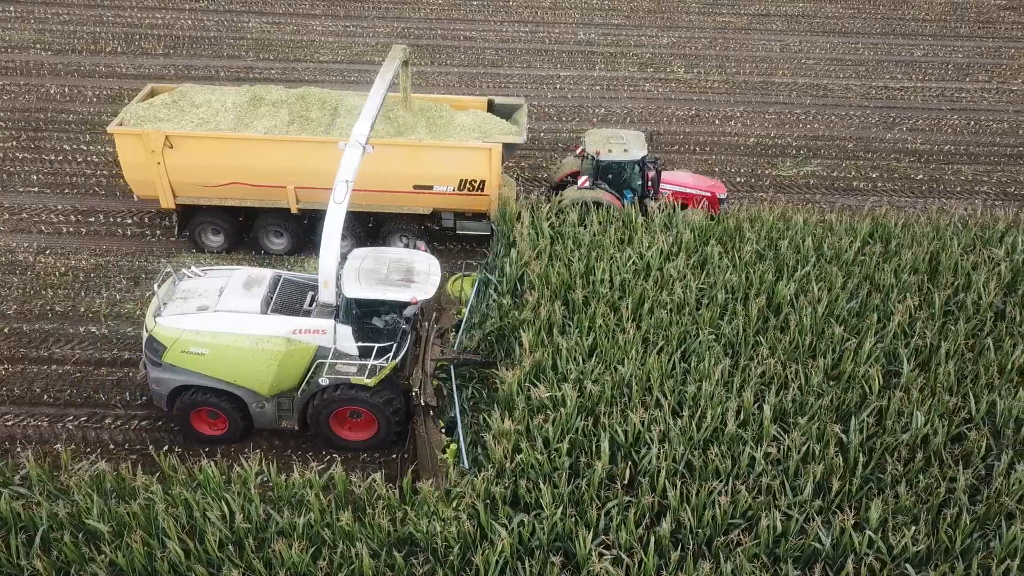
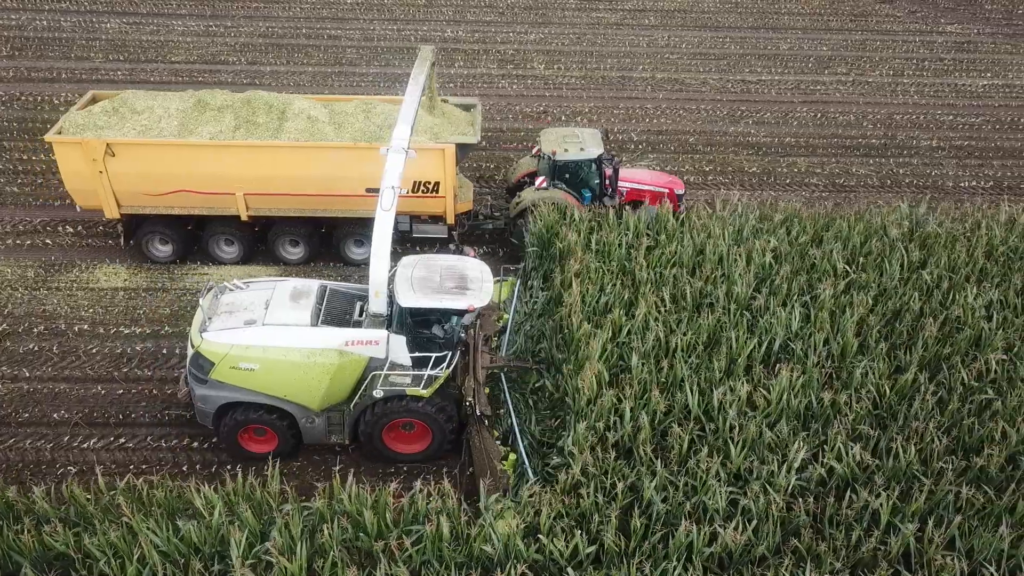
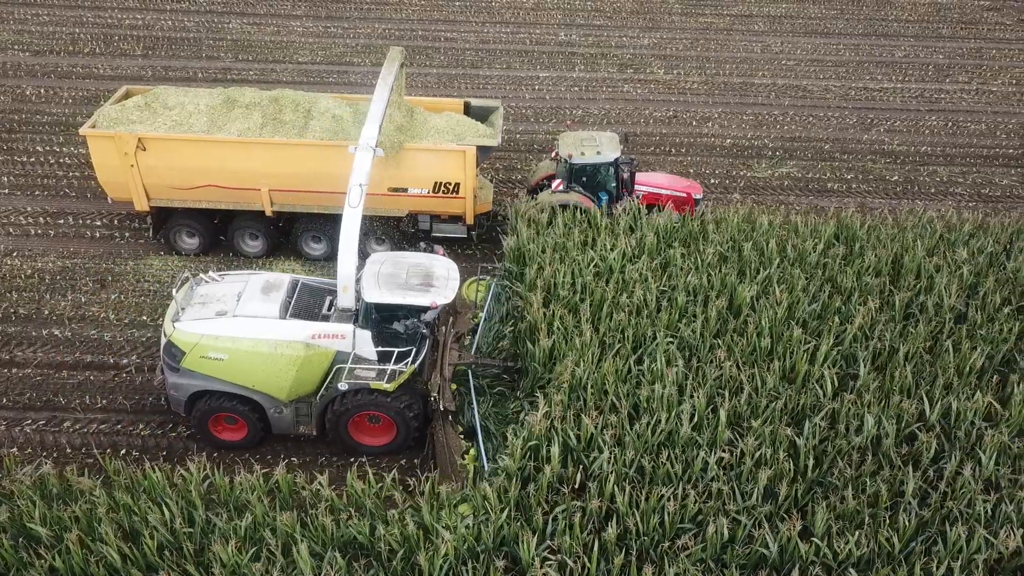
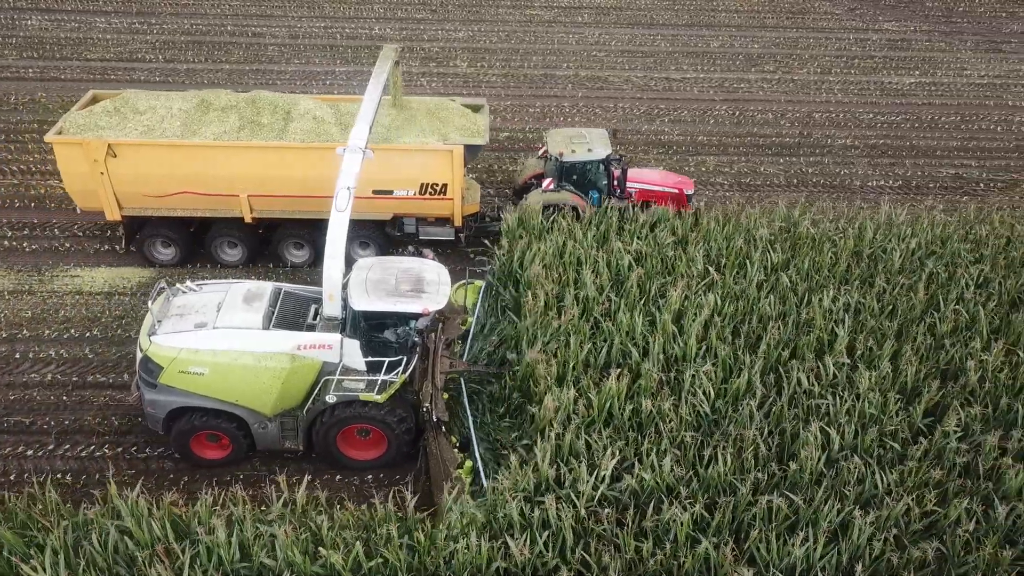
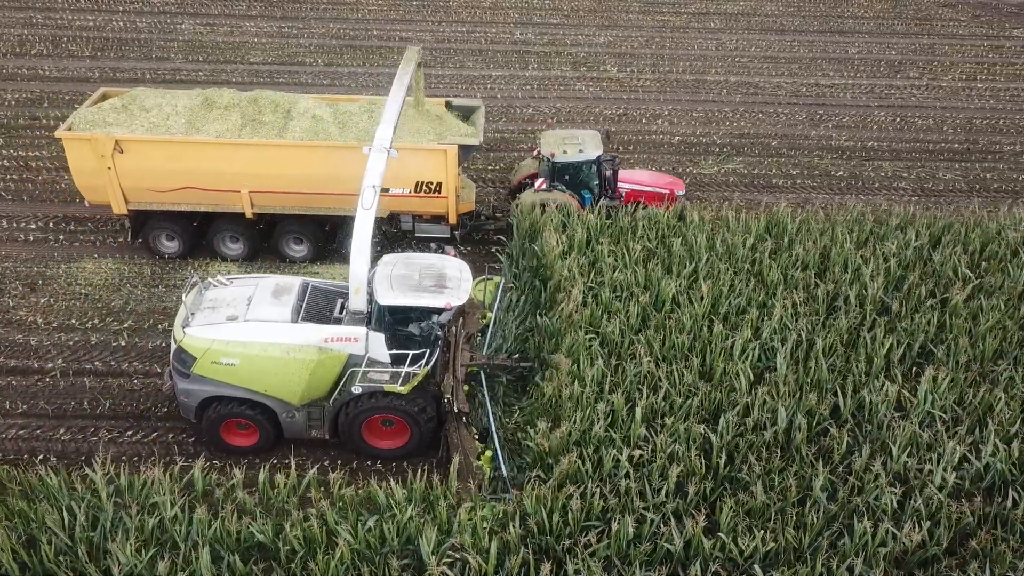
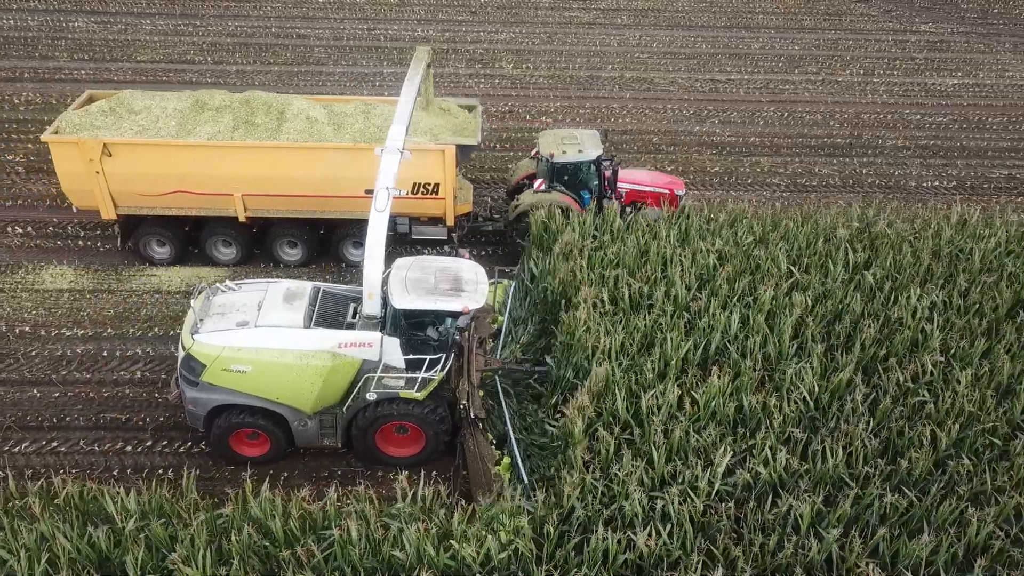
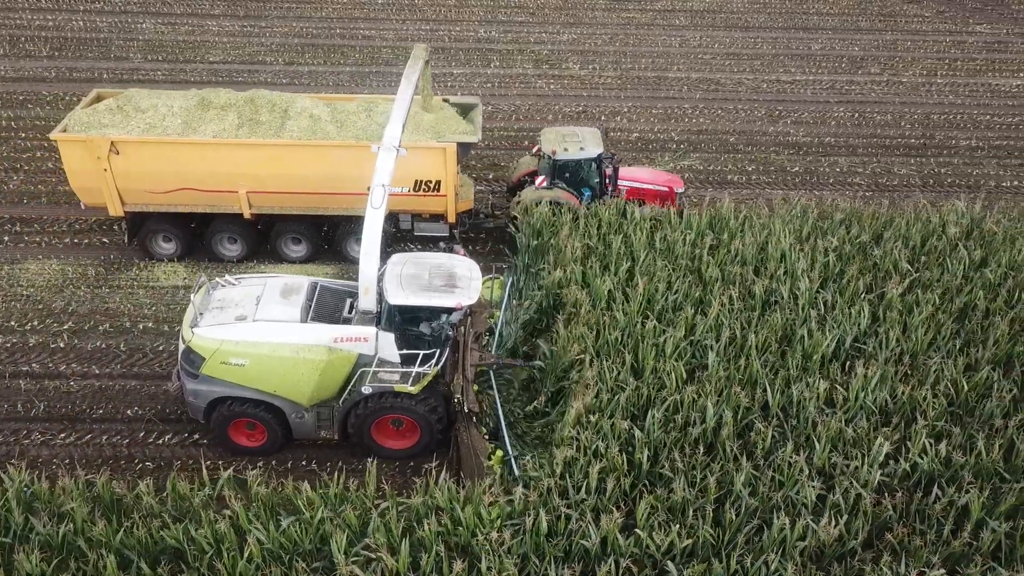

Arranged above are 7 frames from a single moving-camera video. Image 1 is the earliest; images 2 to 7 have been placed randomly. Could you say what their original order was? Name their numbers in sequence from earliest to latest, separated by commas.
3, 5, 7, 2, 6, 4
